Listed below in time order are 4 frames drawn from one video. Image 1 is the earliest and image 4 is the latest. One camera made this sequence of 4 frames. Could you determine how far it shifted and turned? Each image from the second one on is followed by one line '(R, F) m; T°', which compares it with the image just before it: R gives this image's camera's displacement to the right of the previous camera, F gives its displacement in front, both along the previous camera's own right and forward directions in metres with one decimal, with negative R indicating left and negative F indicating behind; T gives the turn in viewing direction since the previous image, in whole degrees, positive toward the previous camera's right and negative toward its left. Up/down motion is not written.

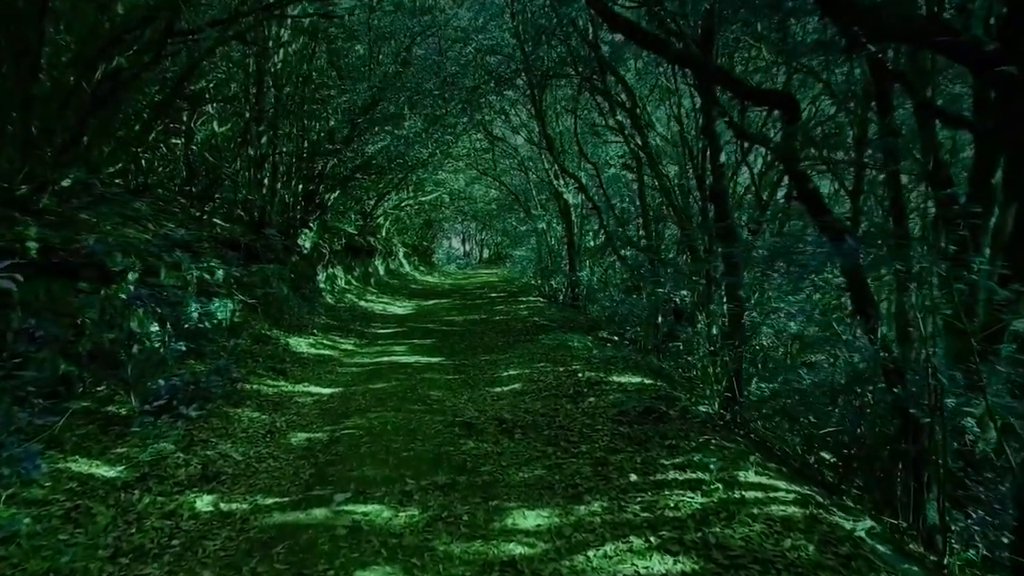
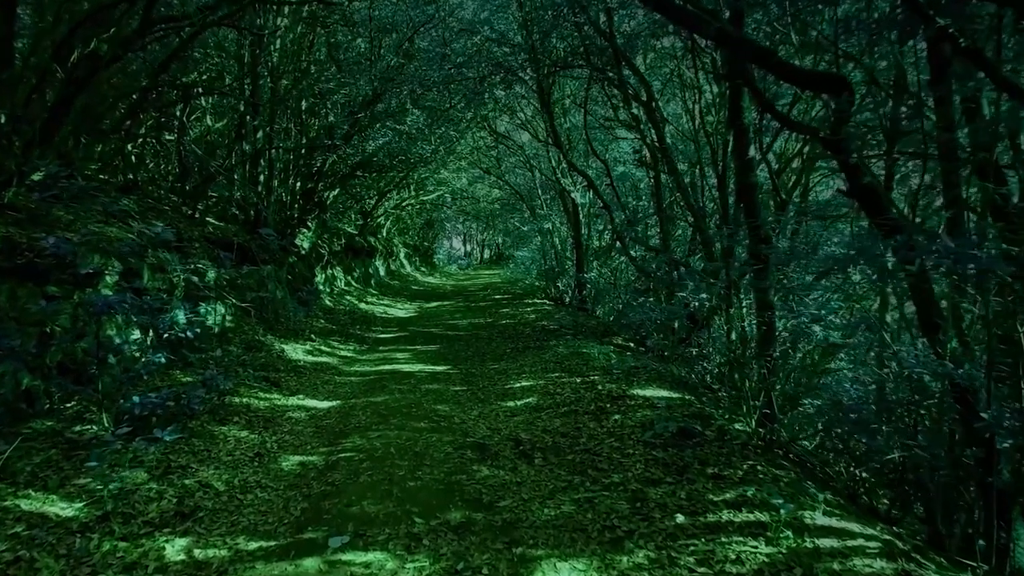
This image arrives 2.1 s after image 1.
(-0.2, +0.8) m; 0°
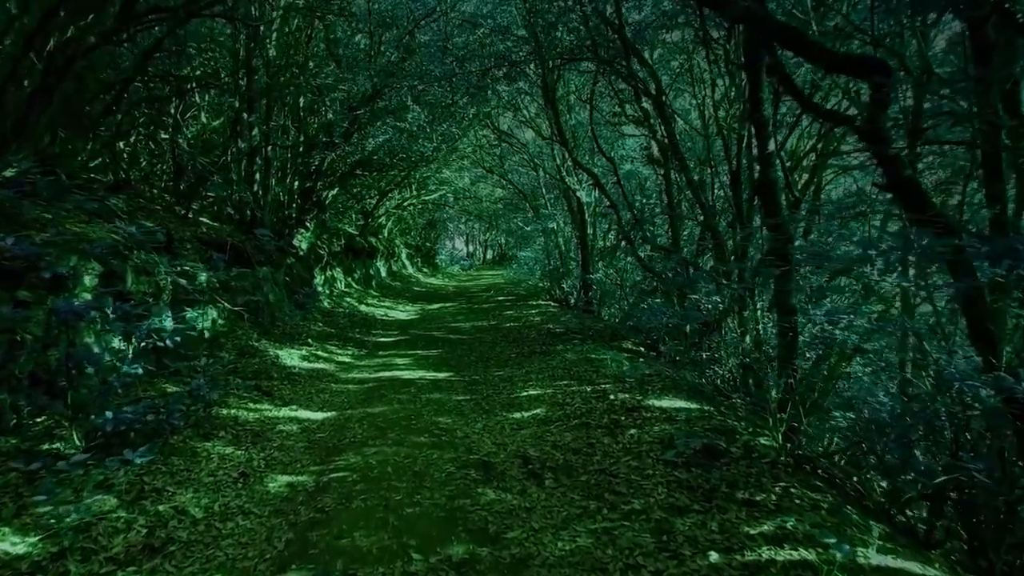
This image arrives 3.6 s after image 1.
(-0.1, +0.6) m; 0°
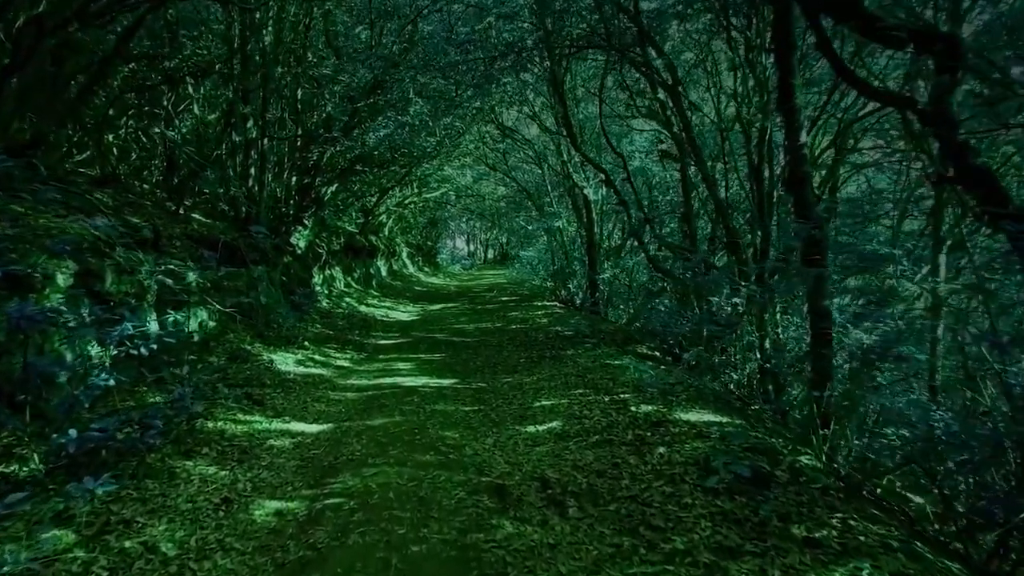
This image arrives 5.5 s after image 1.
(-0.2, +0.7) m; 0°
